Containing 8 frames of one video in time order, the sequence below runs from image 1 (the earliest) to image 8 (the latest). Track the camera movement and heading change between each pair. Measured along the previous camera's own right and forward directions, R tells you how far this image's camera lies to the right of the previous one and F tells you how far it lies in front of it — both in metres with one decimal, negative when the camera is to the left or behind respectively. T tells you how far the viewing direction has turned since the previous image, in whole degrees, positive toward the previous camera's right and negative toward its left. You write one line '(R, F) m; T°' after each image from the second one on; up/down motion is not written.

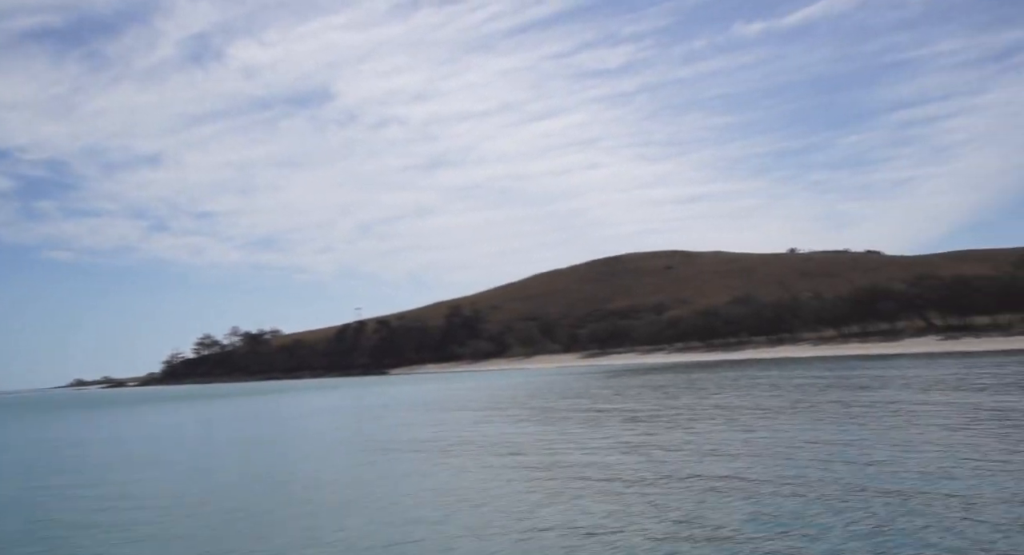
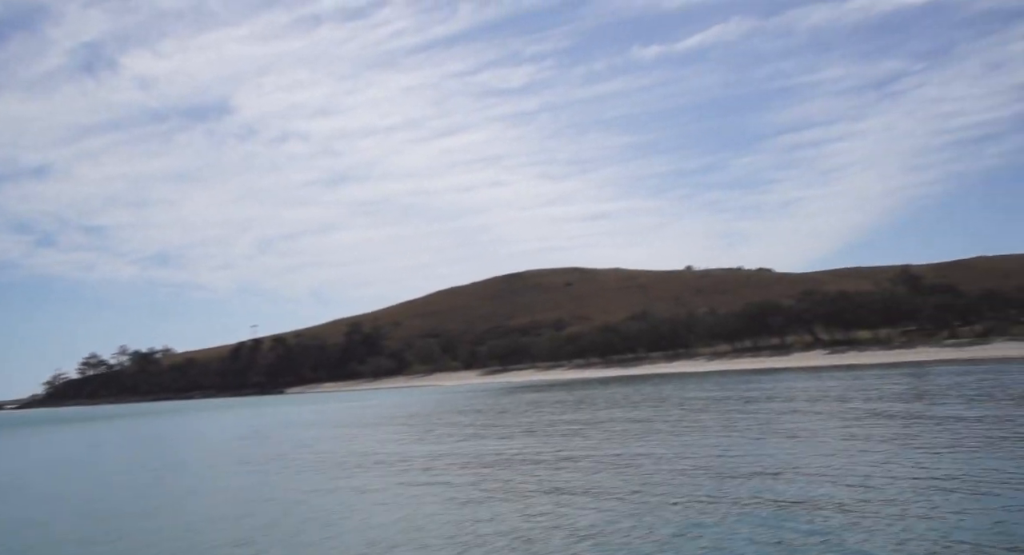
(+0.3, +0.8) m; +7°
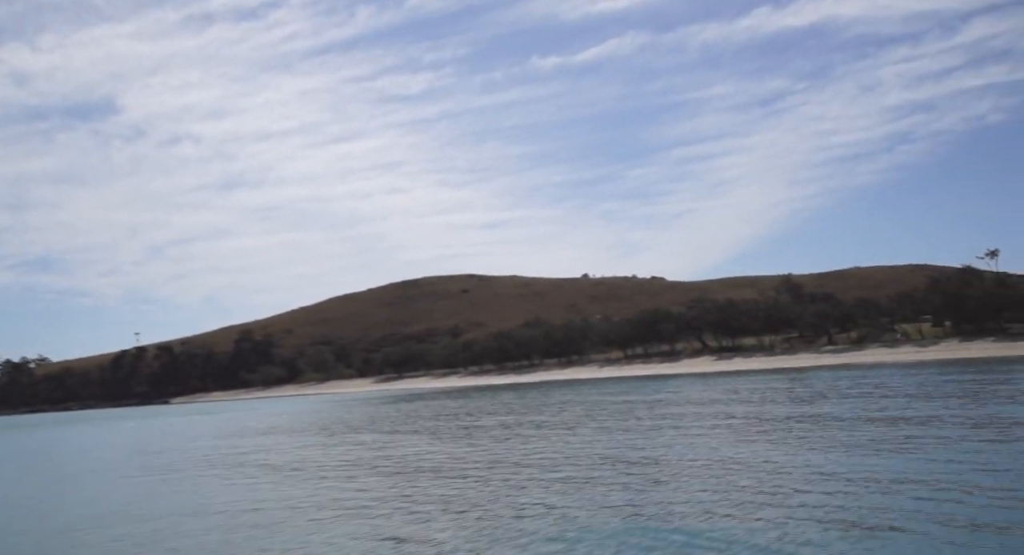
(+0.4, +0.7) m; +7°
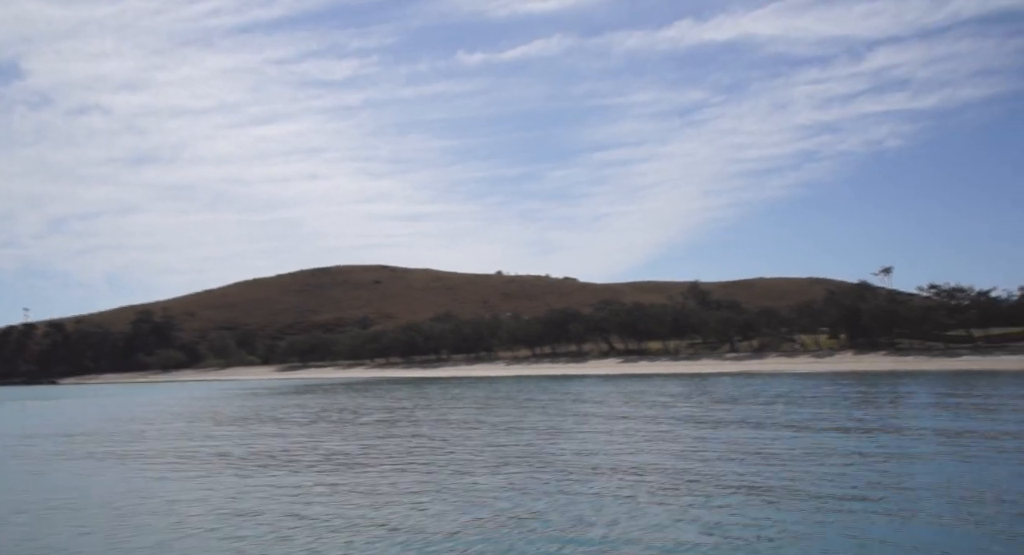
(+0.3, +0.7) m; +6°
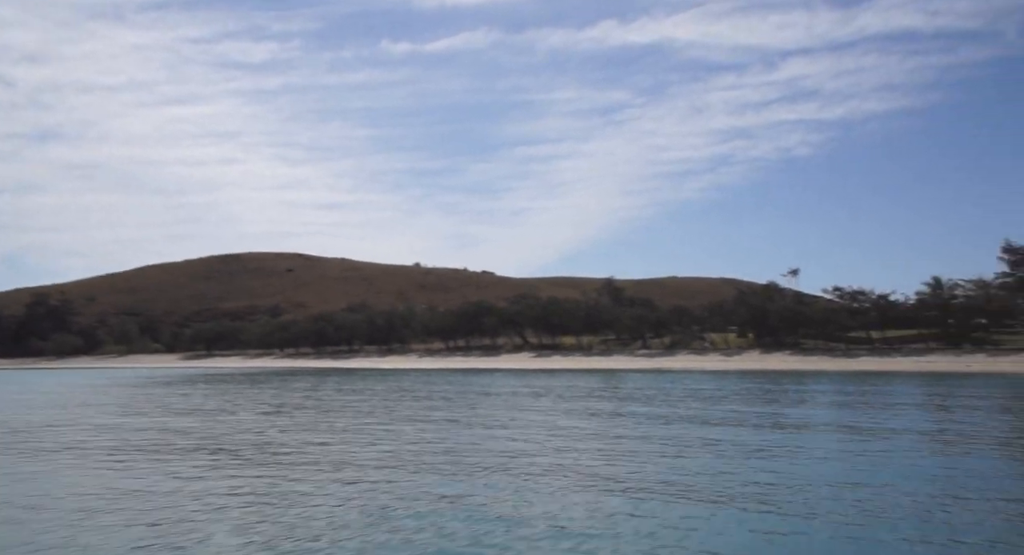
(+0.2, +0.7) m; +6°
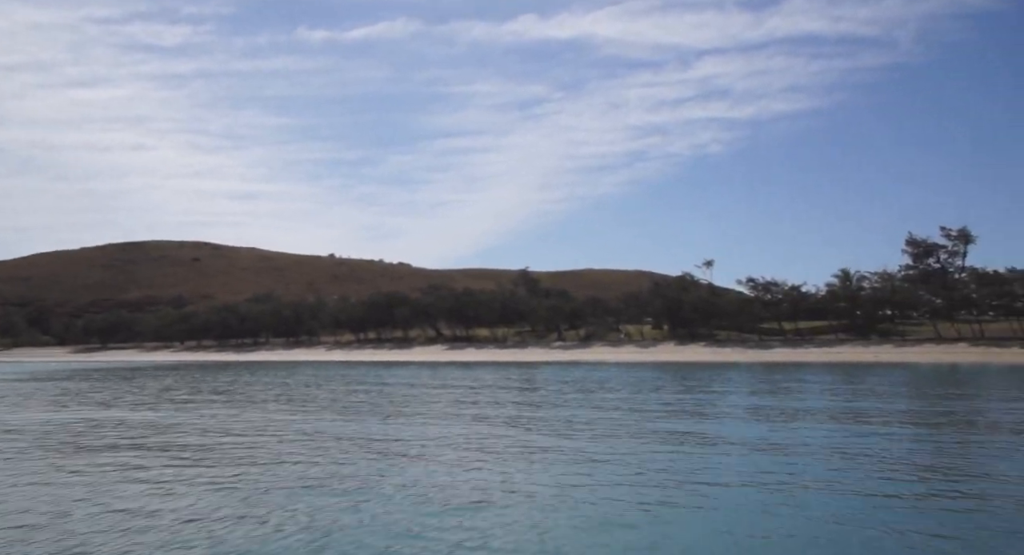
(+0.3, +1.4) m; +6°
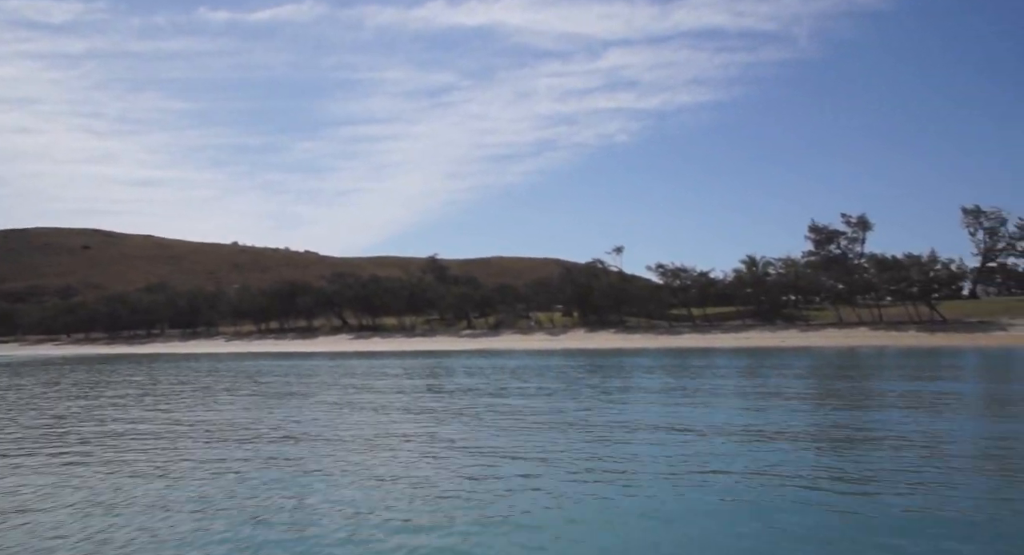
(+0.1, +1.1) m; +6°
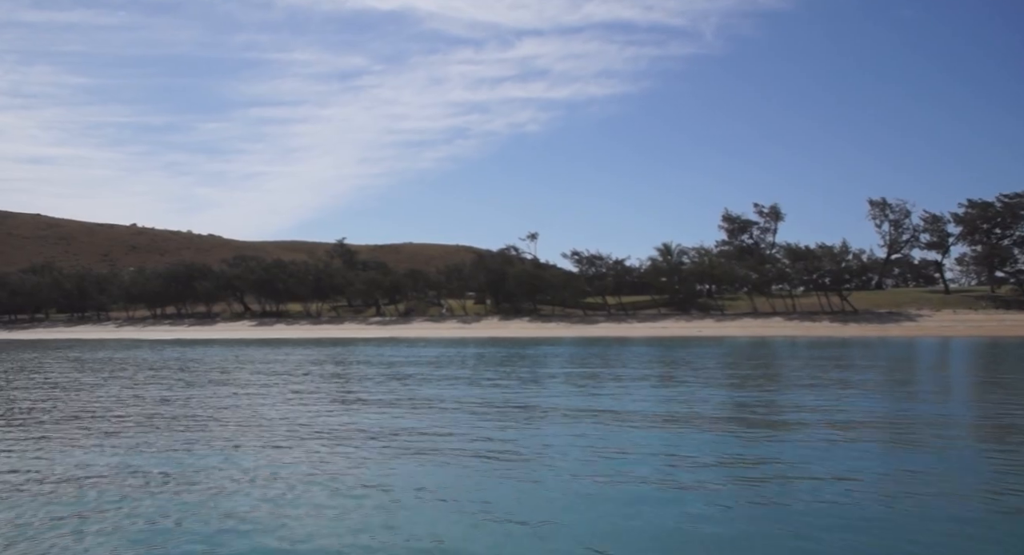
(-0.1, +1.4) m; +6°
